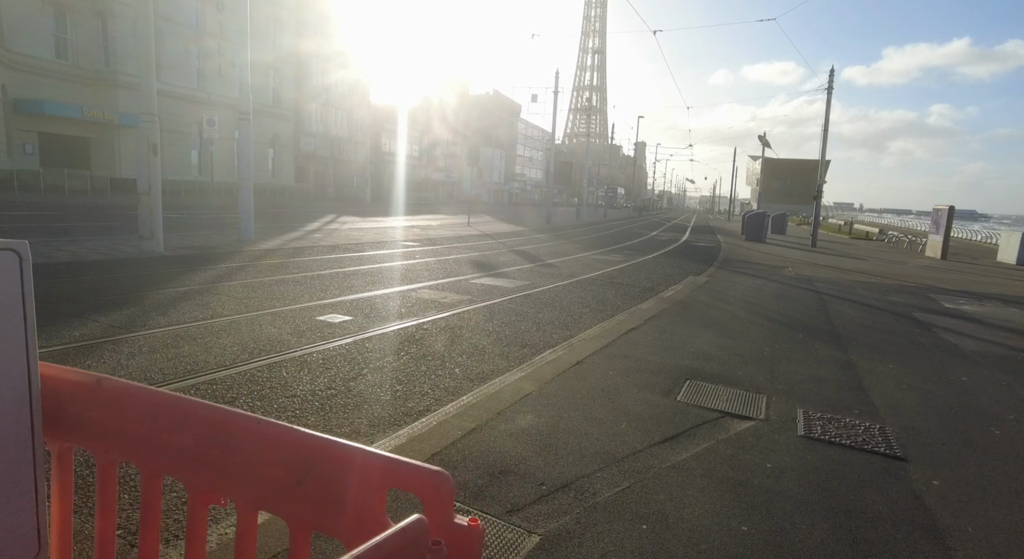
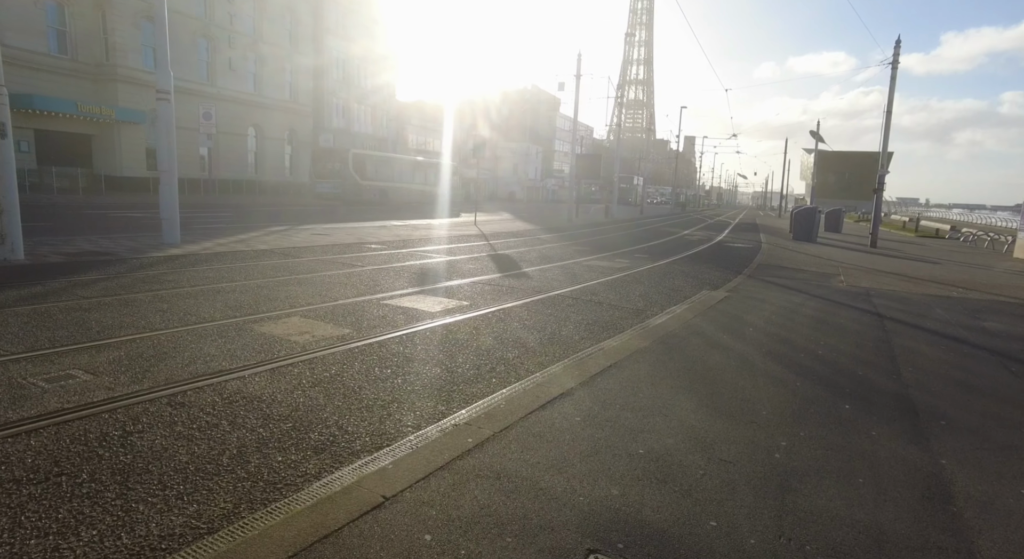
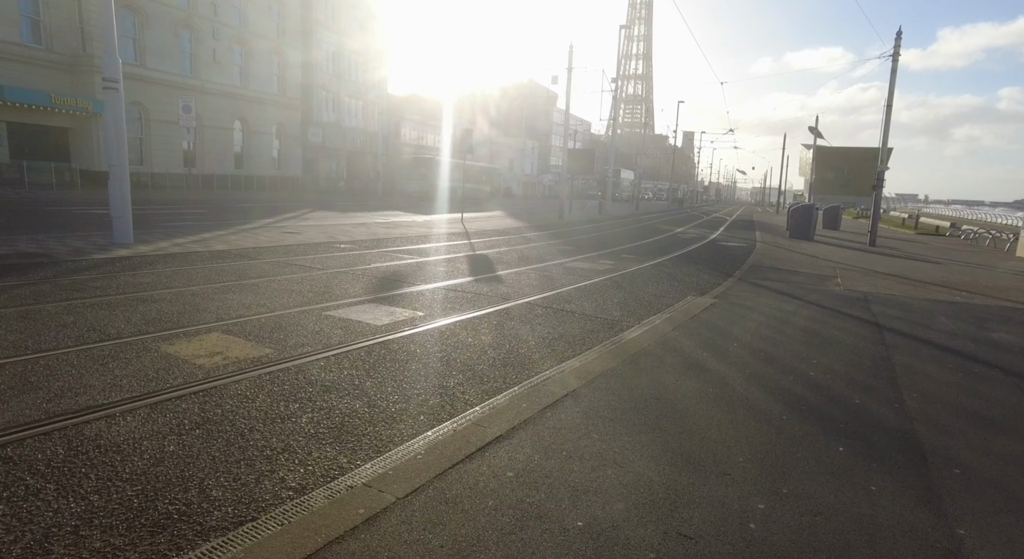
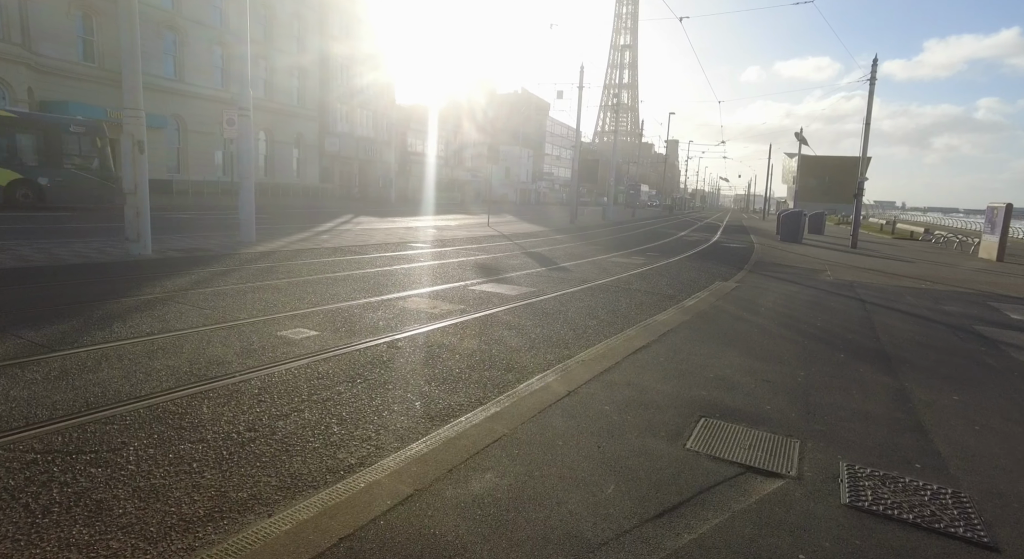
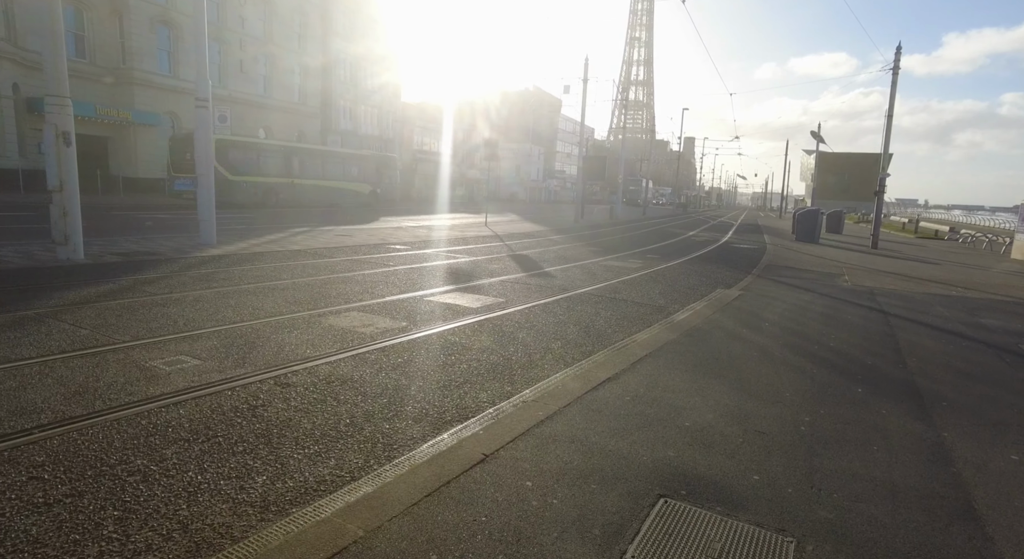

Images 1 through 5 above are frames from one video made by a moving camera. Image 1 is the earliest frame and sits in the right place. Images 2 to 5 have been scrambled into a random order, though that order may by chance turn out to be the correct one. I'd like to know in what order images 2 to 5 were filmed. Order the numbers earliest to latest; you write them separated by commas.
4, 5, 2, 3
